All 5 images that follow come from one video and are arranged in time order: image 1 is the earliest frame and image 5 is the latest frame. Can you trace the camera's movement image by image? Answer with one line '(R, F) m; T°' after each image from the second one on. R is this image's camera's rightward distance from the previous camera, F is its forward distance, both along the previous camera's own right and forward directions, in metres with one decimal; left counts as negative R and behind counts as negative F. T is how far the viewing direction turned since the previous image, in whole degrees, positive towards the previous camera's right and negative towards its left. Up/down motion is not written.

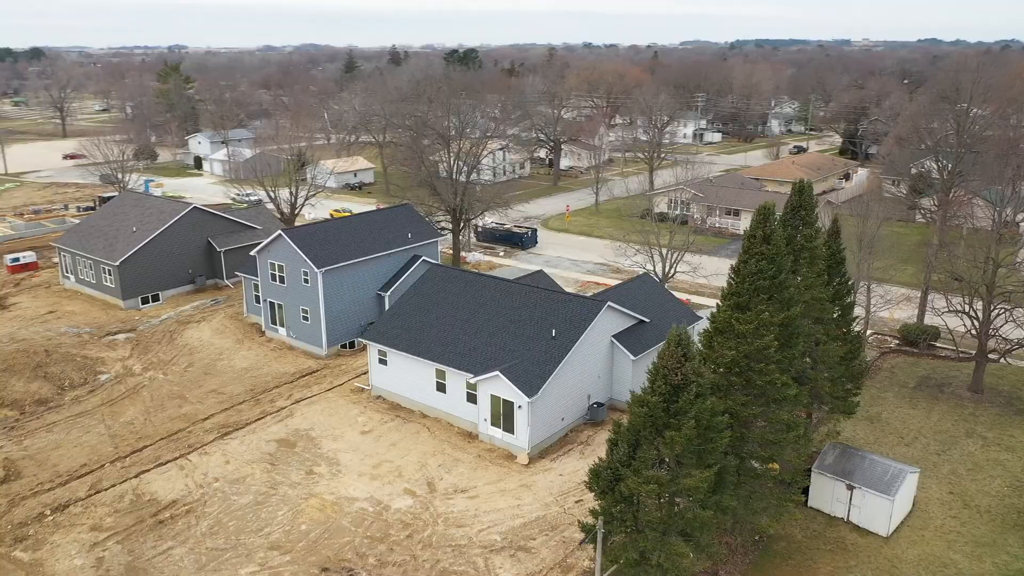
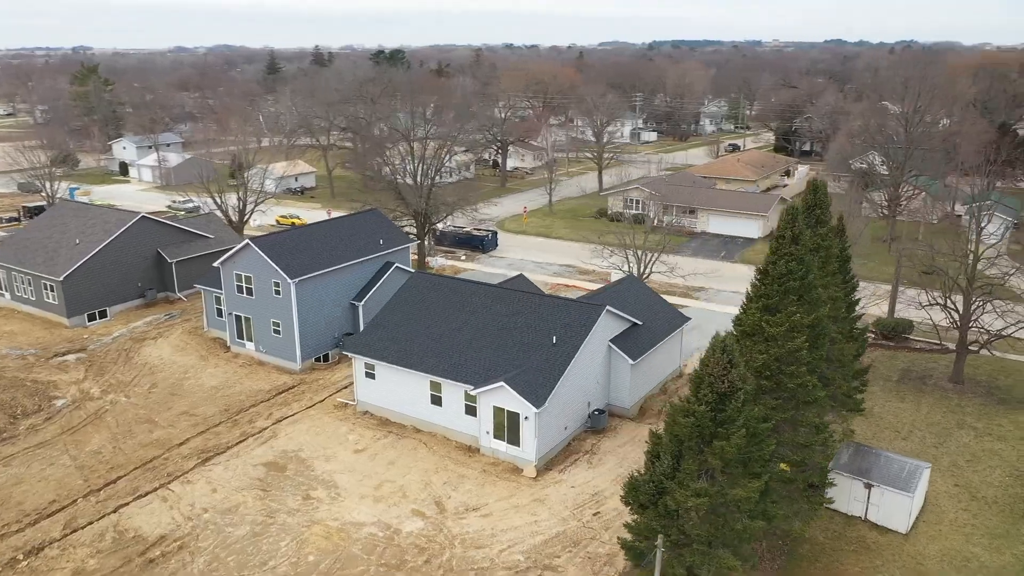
(-1.9, +0.9) m; +5°
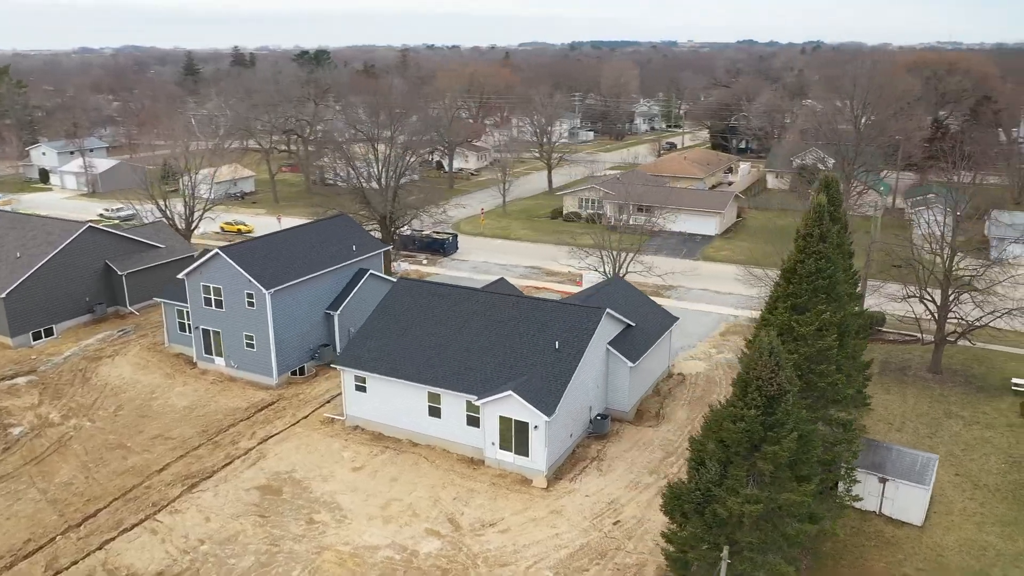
(-1.9, +0.7) m; +5°
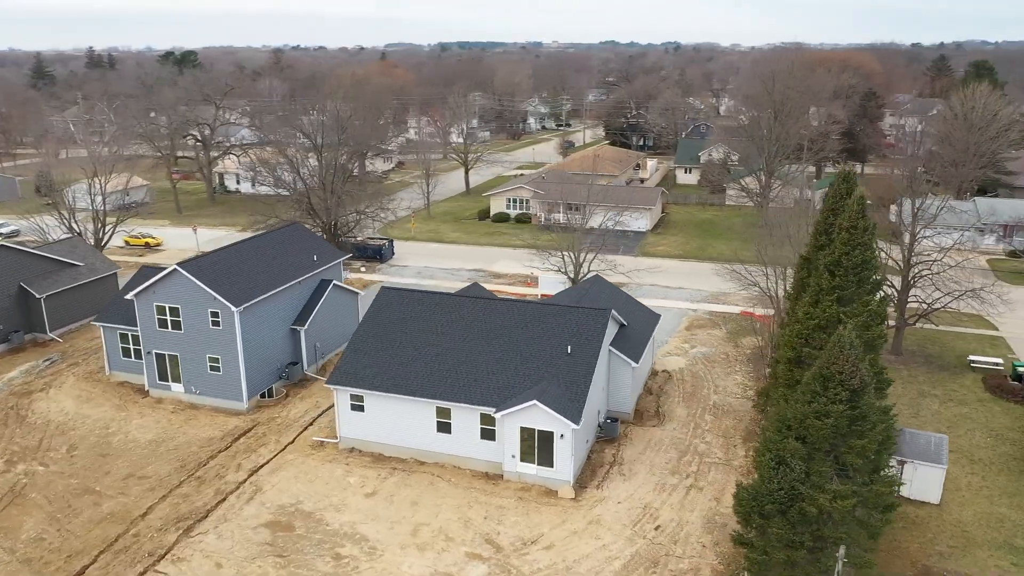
(-3.3, +1.1) m; +9°
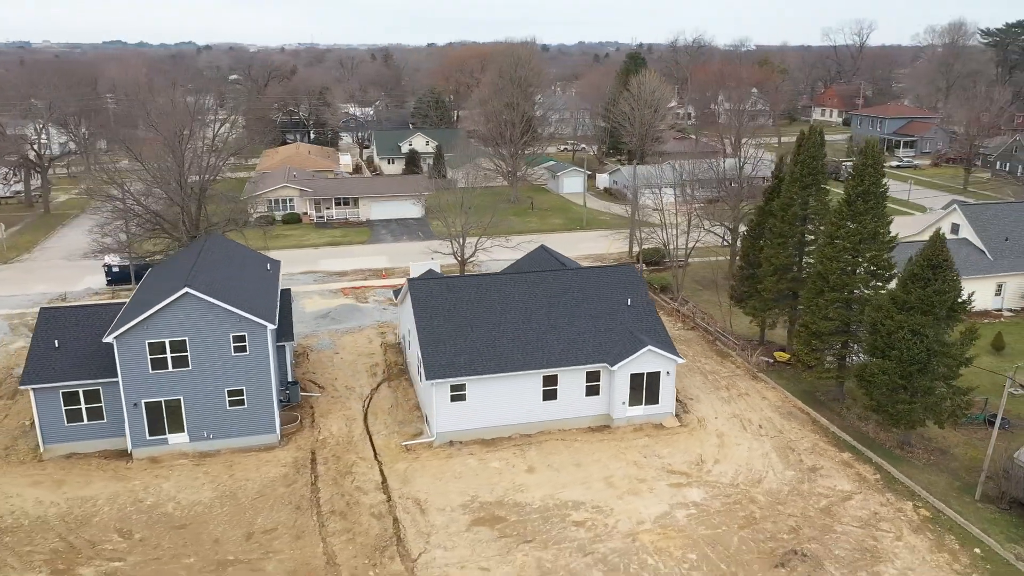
(-12.9, +2.6) m; +31°
